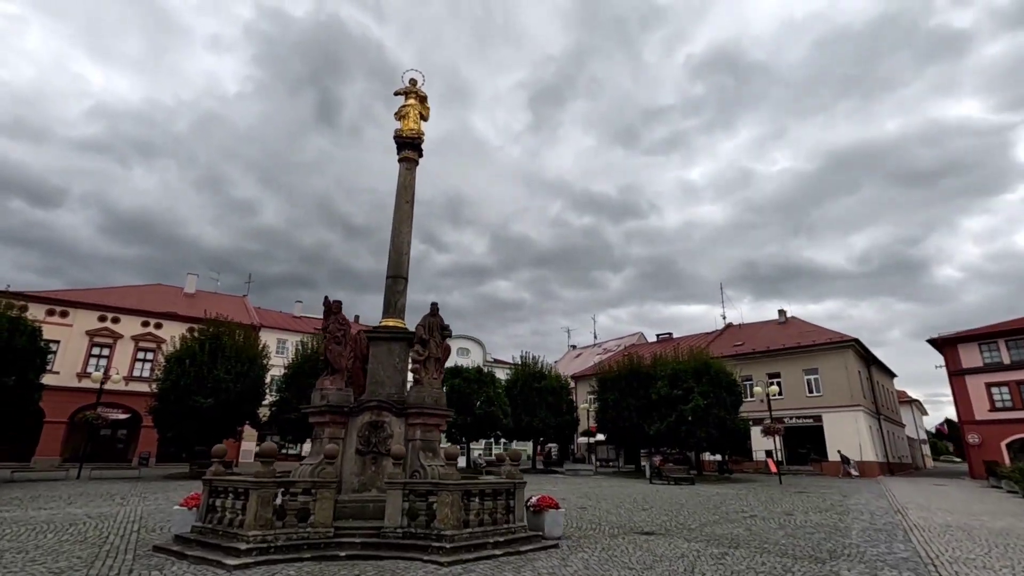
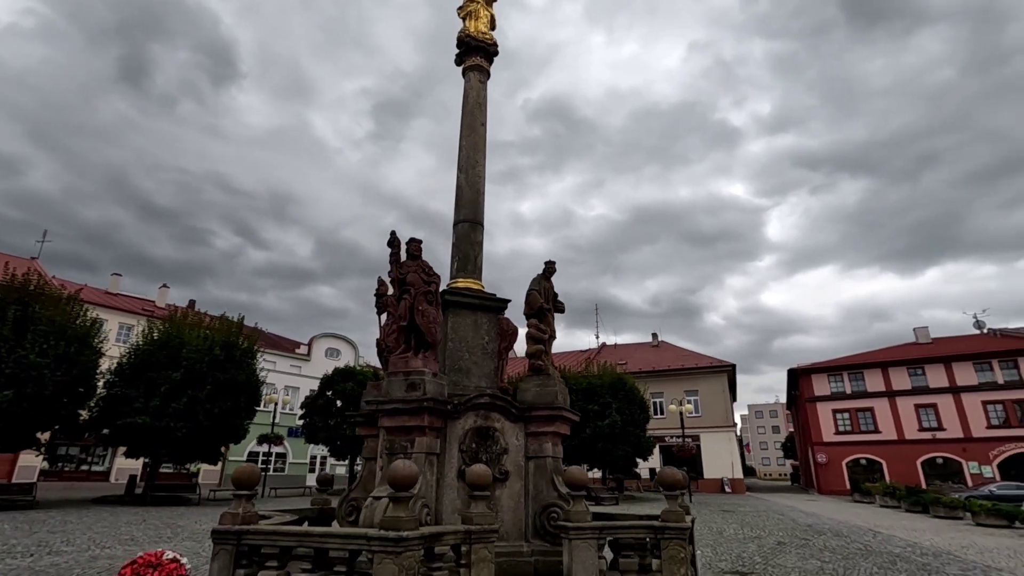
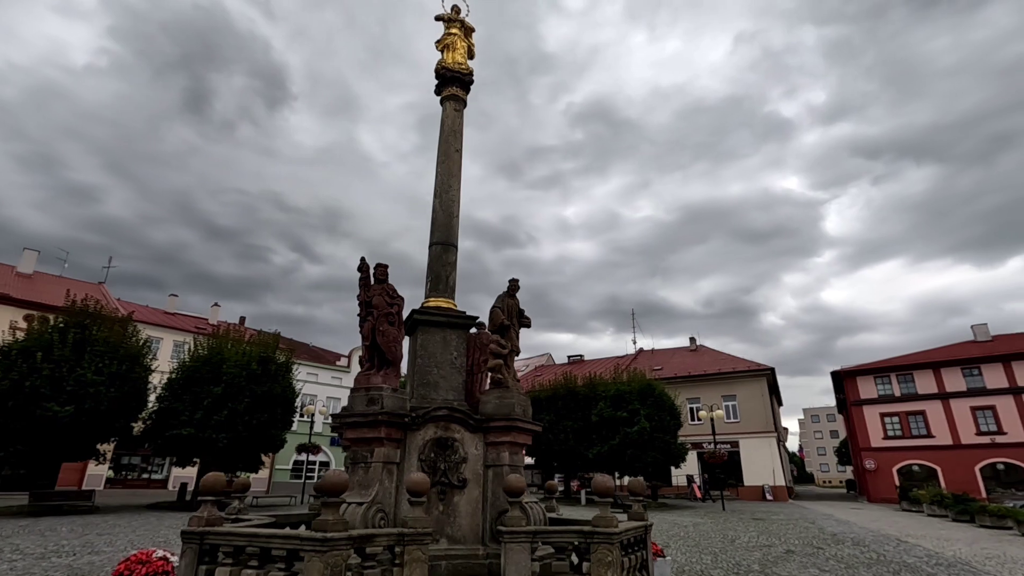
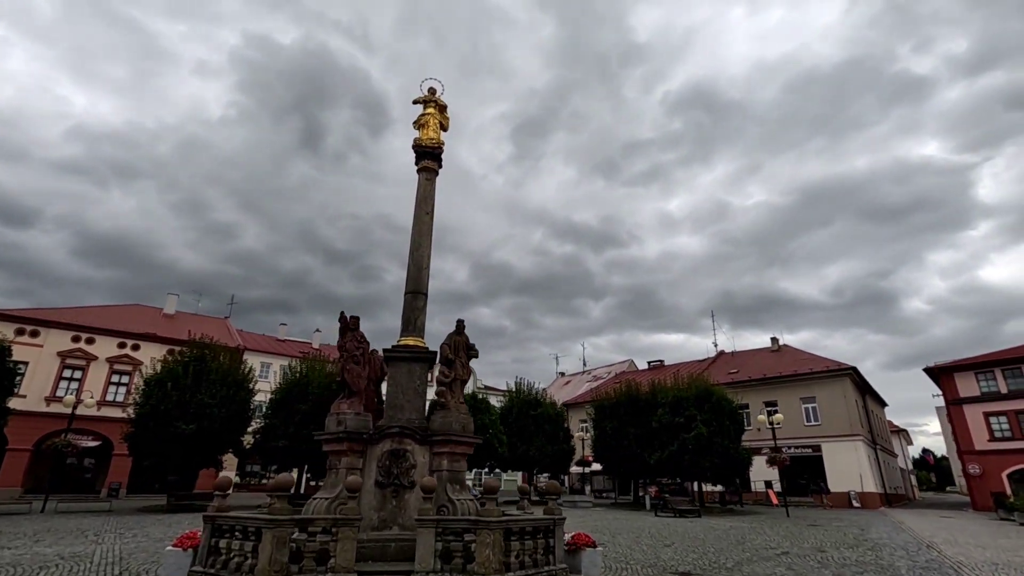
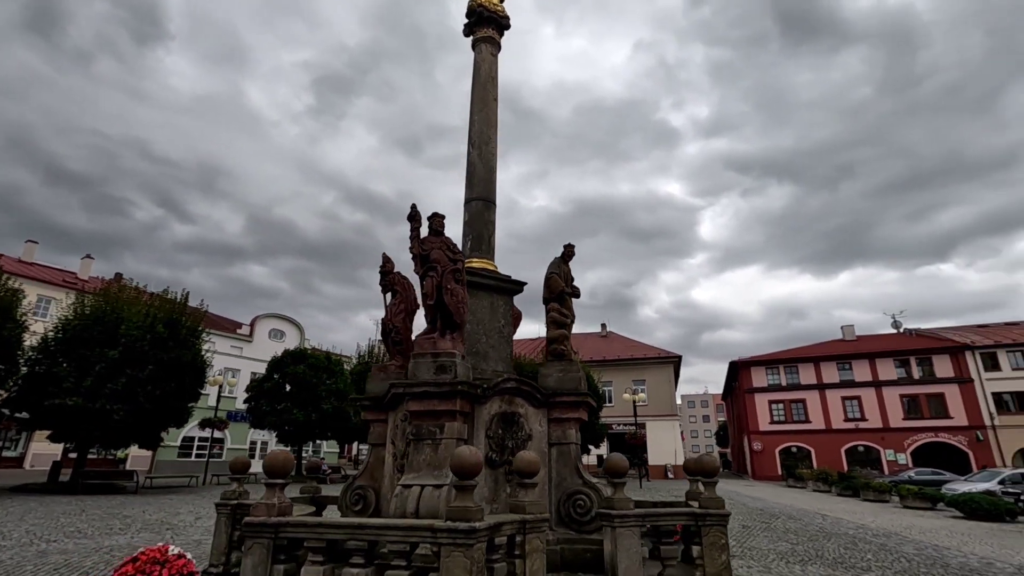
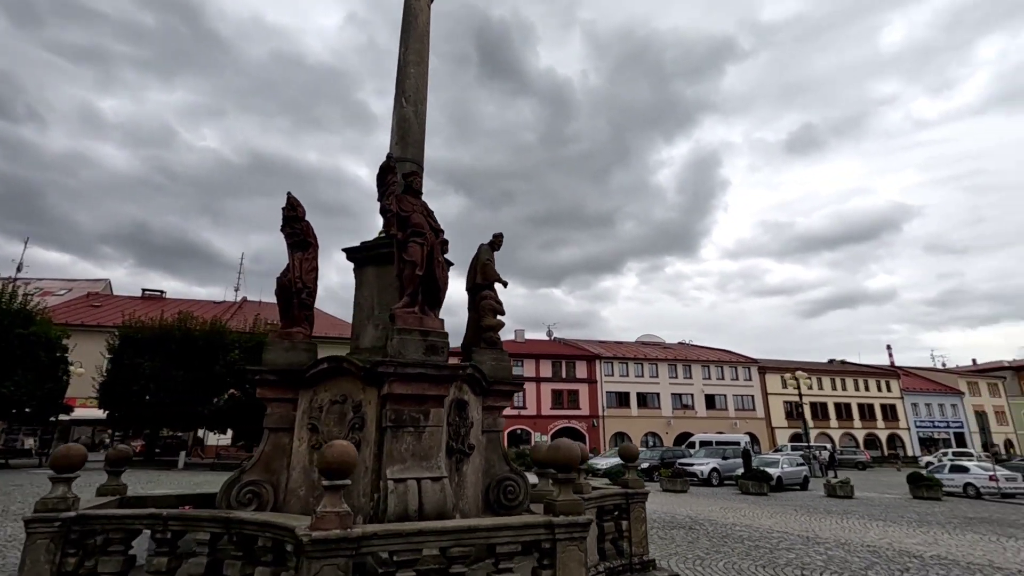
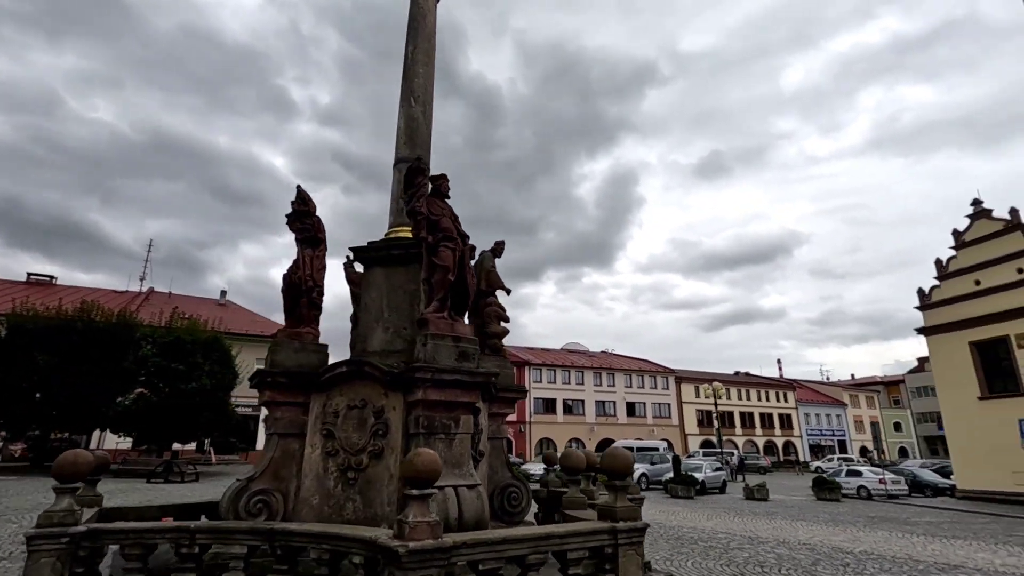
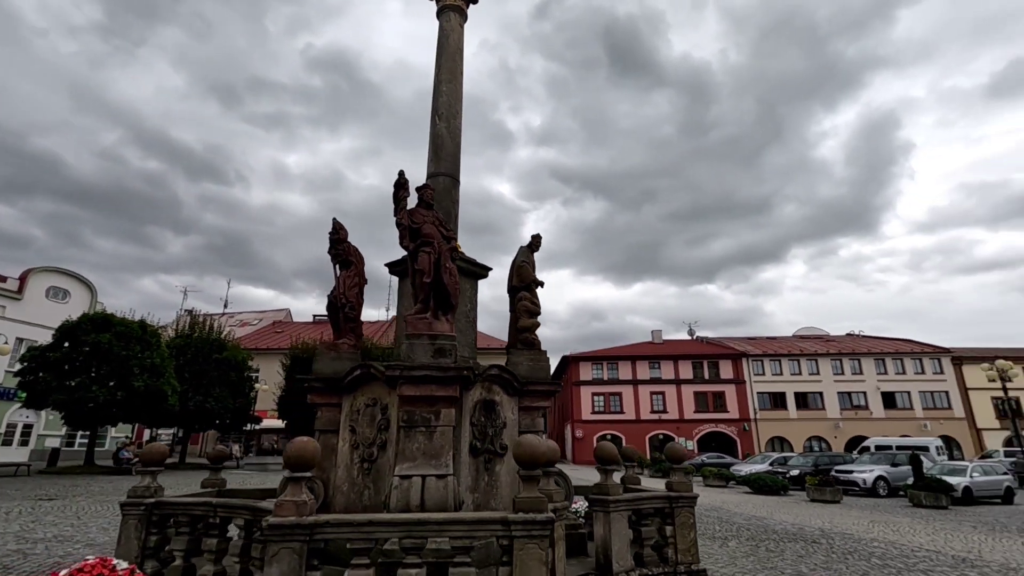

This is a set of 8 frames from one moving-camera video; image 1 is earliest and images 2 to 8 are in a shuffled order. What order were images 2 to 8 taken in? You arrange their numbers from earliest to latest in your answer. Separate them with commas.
4, 3, 2, 5, 8, 6, 7
